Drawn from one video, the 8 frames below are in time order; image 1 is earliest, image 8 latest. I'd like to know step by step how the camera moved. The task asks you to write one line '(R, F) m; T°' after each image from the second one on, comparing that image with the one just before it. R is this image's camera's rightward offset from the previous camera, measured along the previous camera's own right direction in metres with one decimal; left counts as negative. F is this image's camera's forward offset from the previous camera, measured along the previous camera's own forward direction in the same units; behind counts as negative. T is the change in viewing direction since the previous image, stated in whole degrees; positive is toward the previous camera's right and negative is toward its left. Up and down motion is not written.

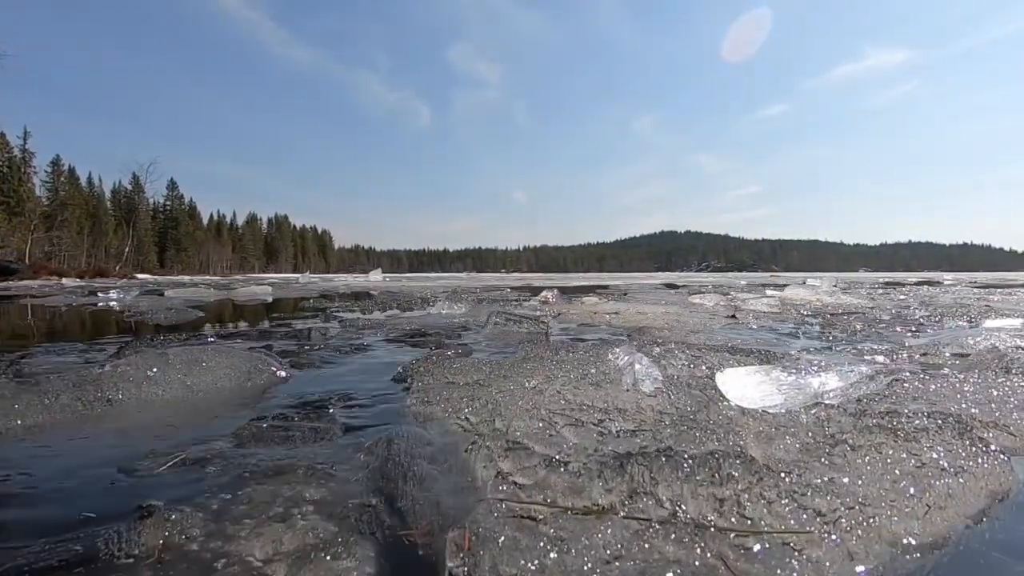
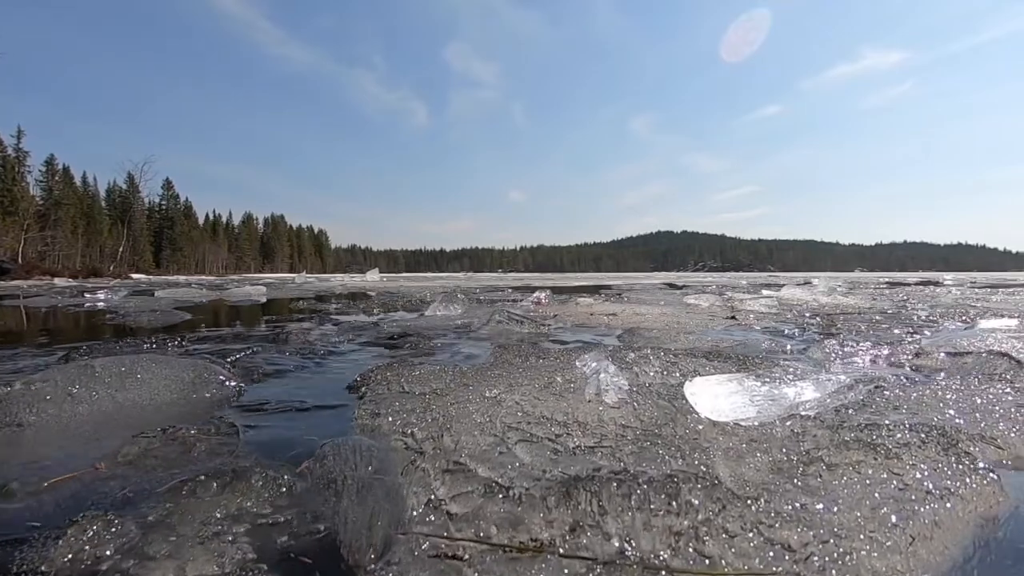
(+0.3, +0.3) m; 0°
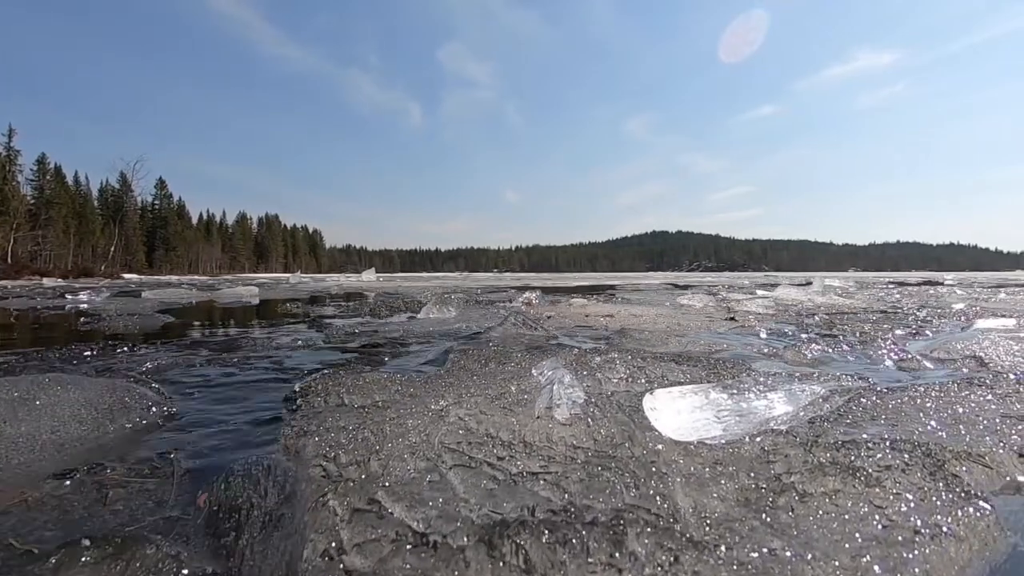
(+0.3, +0.3) m; 0°
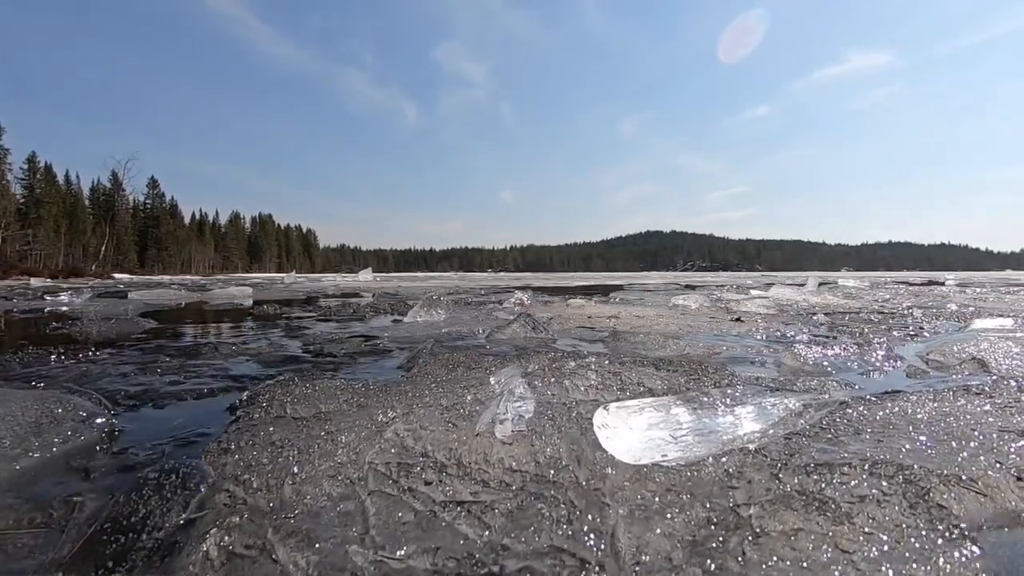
(+0.3, +0.3) m; 0°
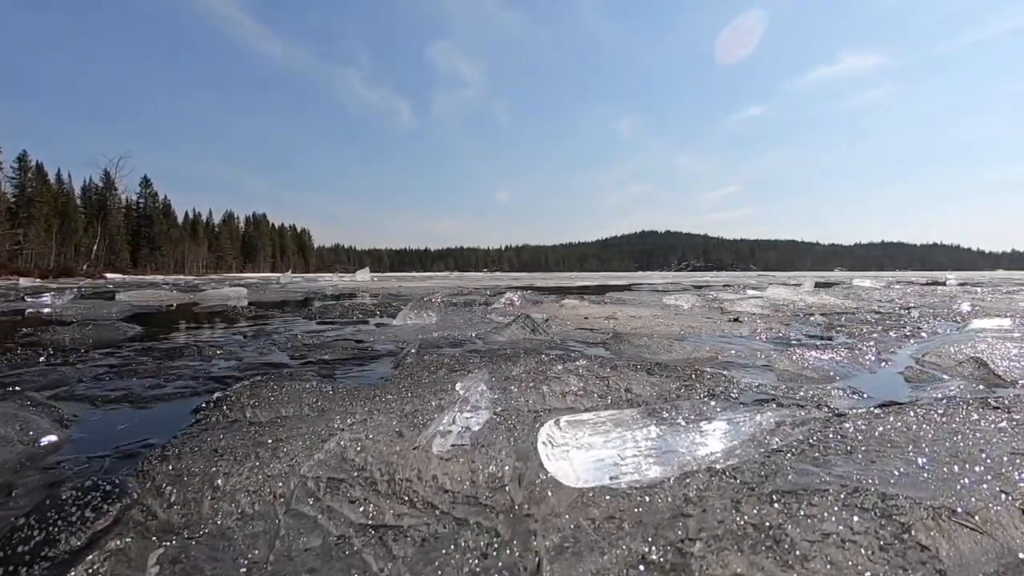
(+0.3, +0.2) m; 0°
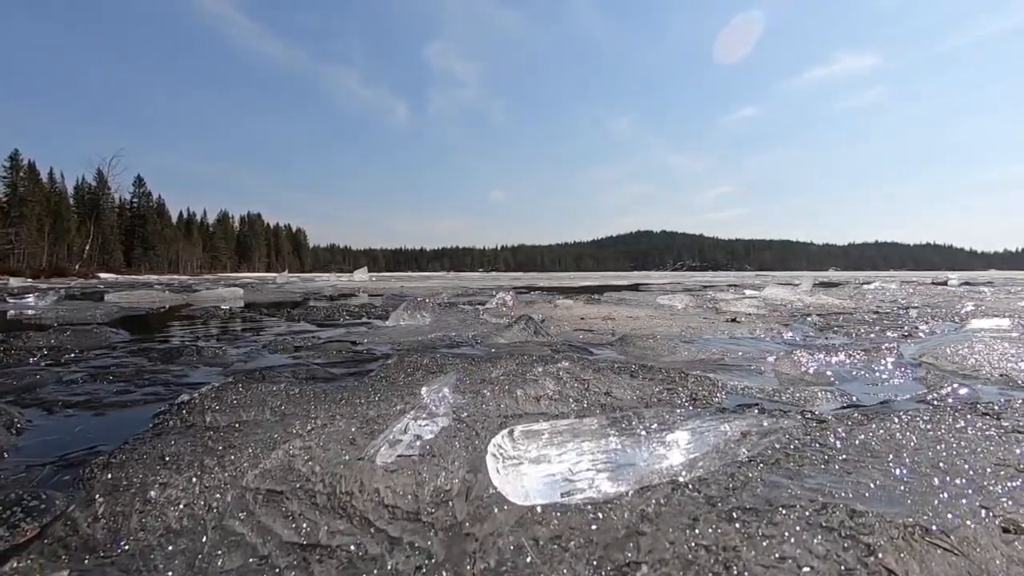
(+0.2, +0.2) m; 0°
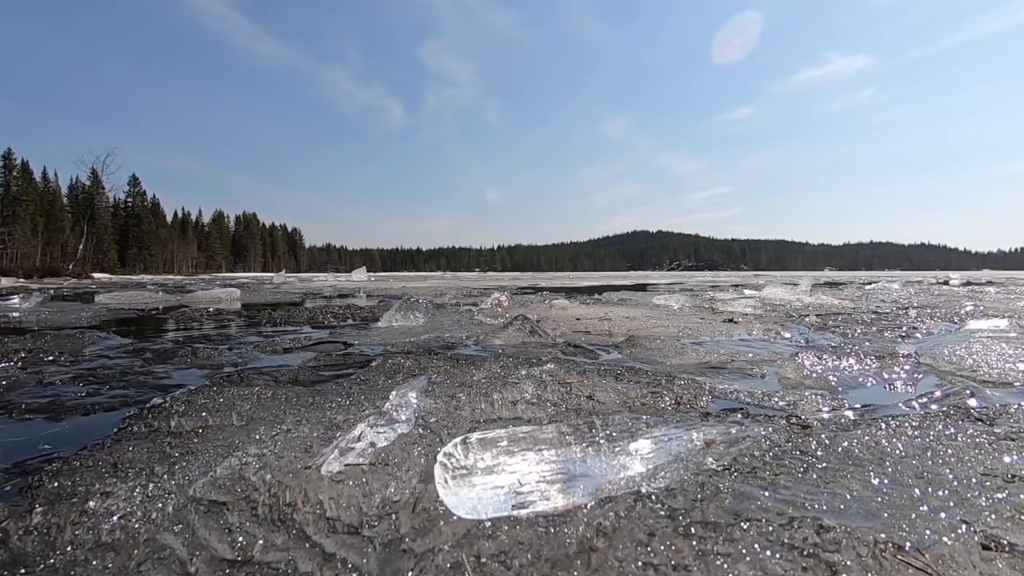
(+0.2, +0.1) m; 0°
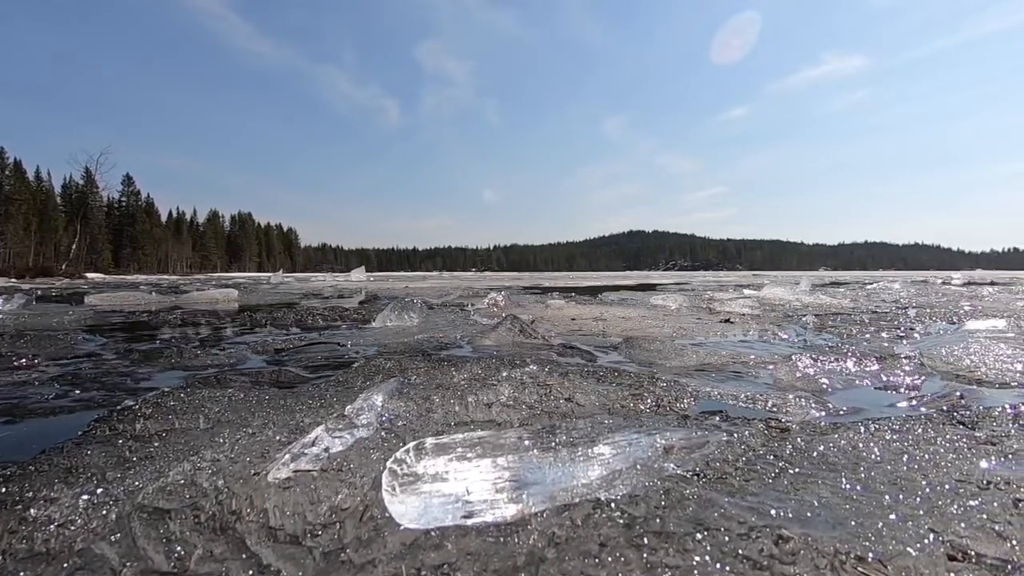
(+0.2, +0.1) m; 0°
